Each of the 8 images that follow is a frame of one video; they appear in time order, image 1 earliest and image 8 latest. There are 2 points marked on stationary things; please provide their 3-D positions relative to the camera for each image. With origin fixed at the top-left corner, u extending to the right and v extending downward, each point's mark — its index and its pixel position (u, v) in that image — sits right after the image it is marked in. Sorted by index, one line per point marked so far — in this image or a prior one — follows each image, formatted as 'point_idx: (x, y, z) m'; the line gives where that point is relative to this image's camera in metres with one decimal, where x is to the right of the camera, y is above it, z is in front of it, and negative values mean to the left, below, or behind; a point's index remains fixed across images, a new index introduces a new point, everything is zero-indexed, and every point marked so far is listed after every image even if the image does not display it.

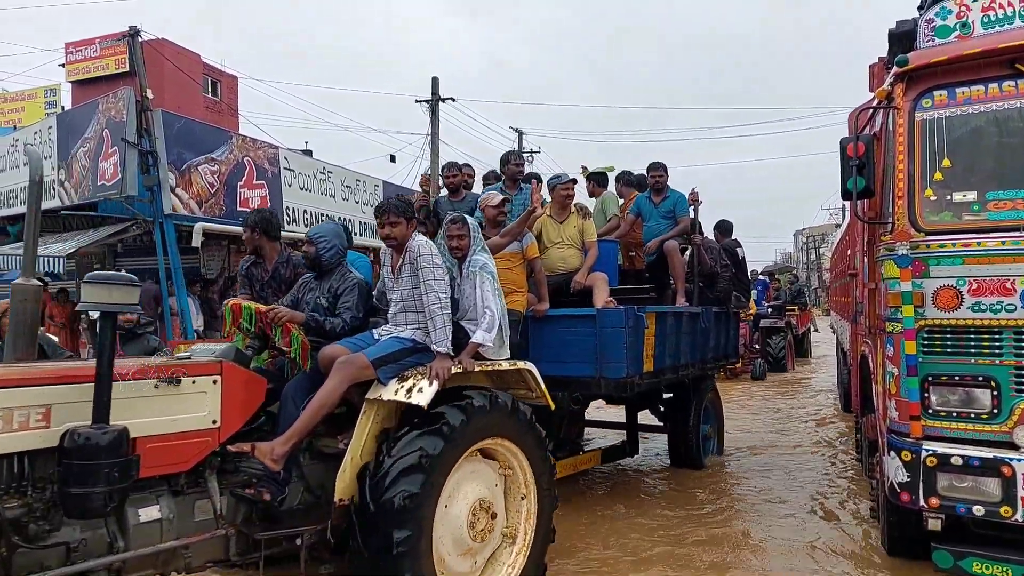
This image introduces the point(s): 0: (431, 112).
0: (-1.7, +4.1, +17.9) m
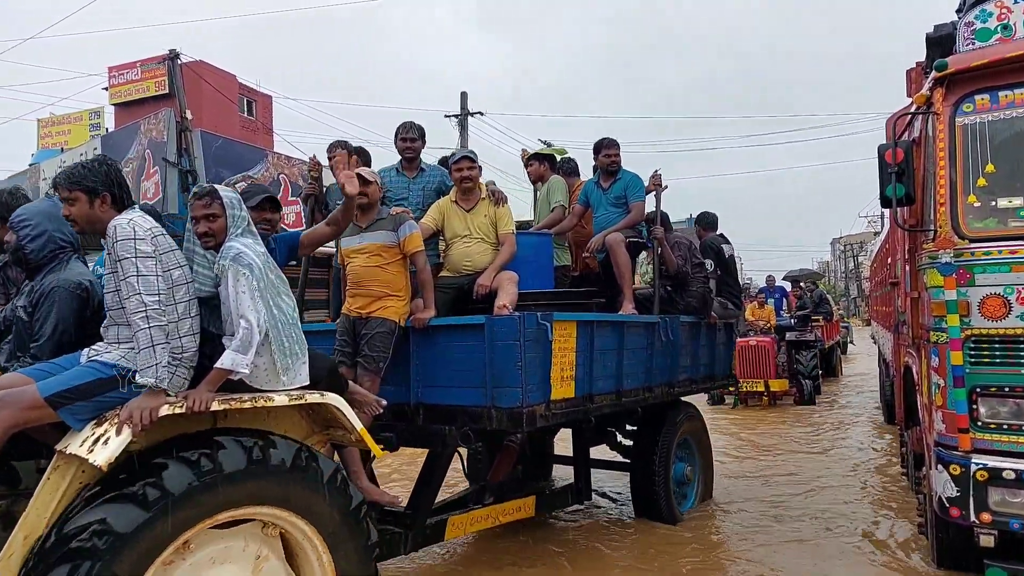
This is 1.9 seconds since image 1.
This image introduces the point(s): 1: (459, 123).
0: (-1.2, +3.8, +17.7) m
1: (-1.2, +3.8, +17.2) m
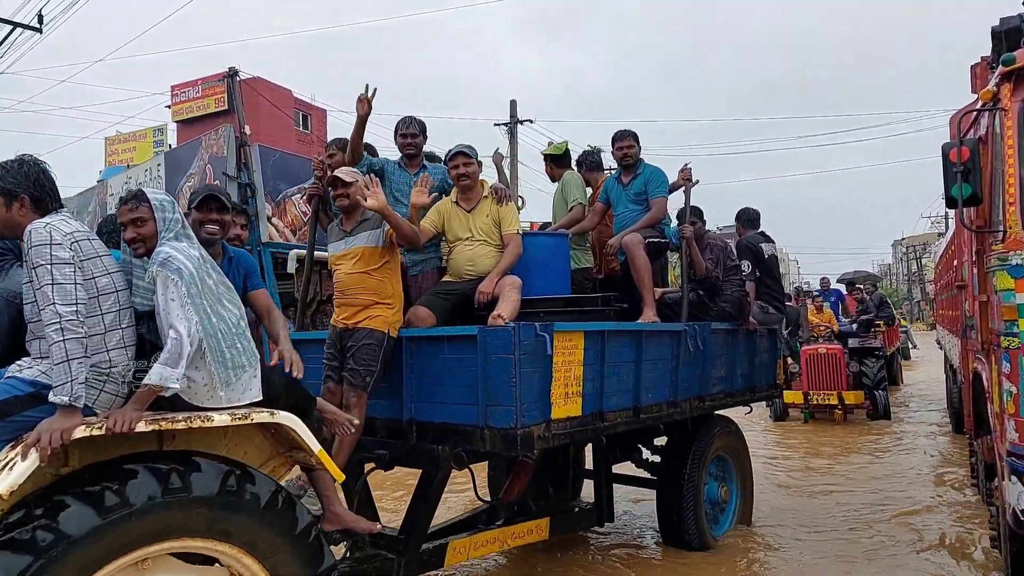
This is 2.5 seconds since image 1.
0: (-0.1, +3.6, +17.7) m
1: (-0.2, +3.6, +17.2) m
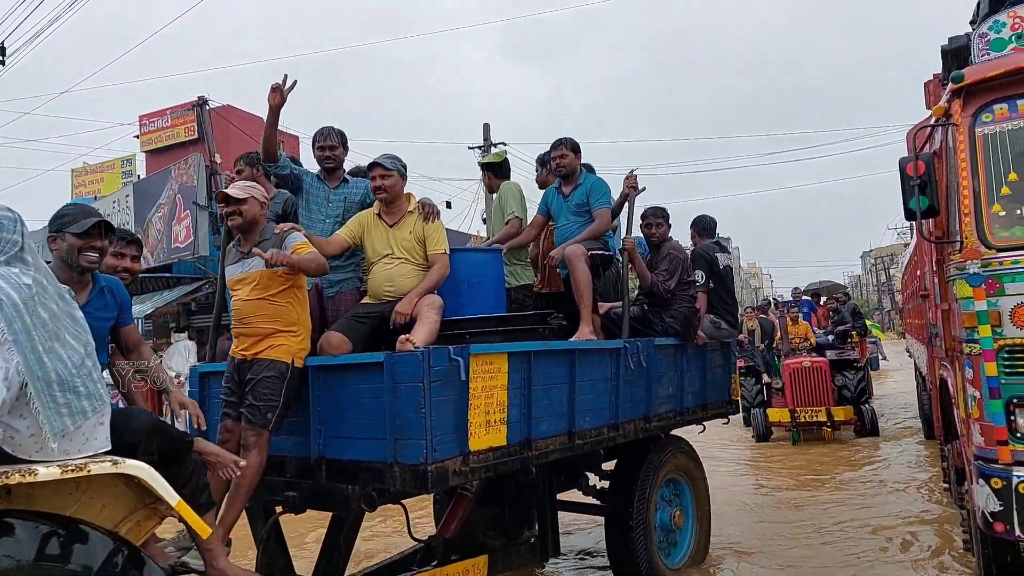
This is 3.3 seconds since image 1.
0: (+0.9, +3.0, +20.7) m
1: (+0.9, +3.0, +20.2) m
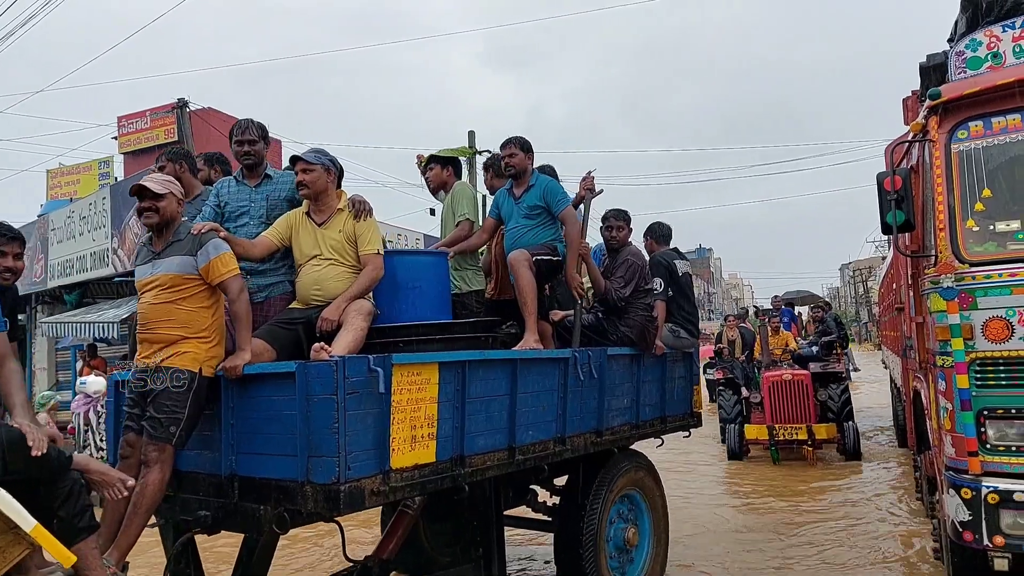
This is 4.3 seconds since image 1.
0: (-0.4, +2.8, +19.7) m
1: (-0.4, +2.8, +19.2) m
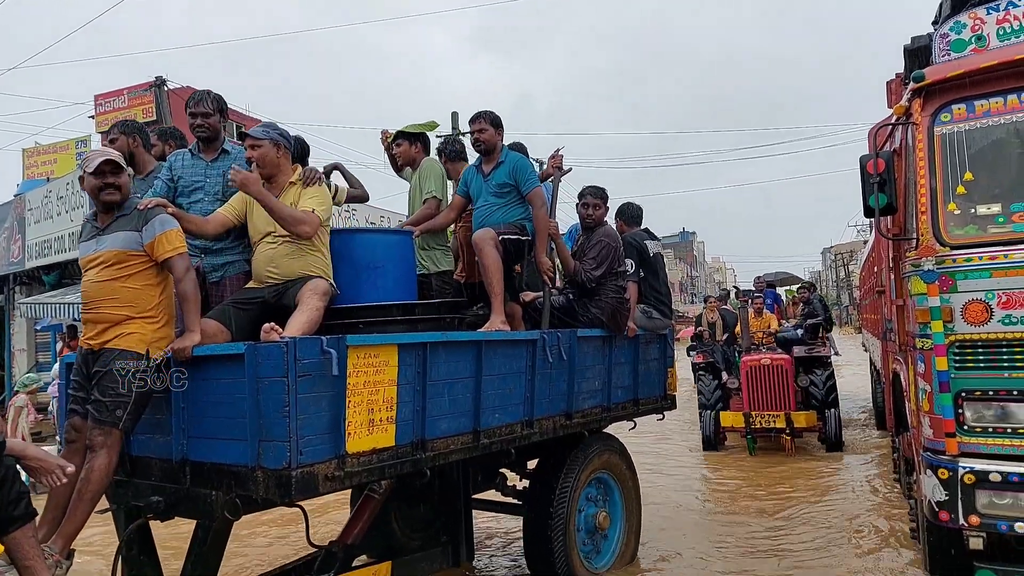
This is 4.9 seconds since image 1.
0: (-1.1, +3.3, +19.2) m
1: (-1.2, +3.3, +18.7) m
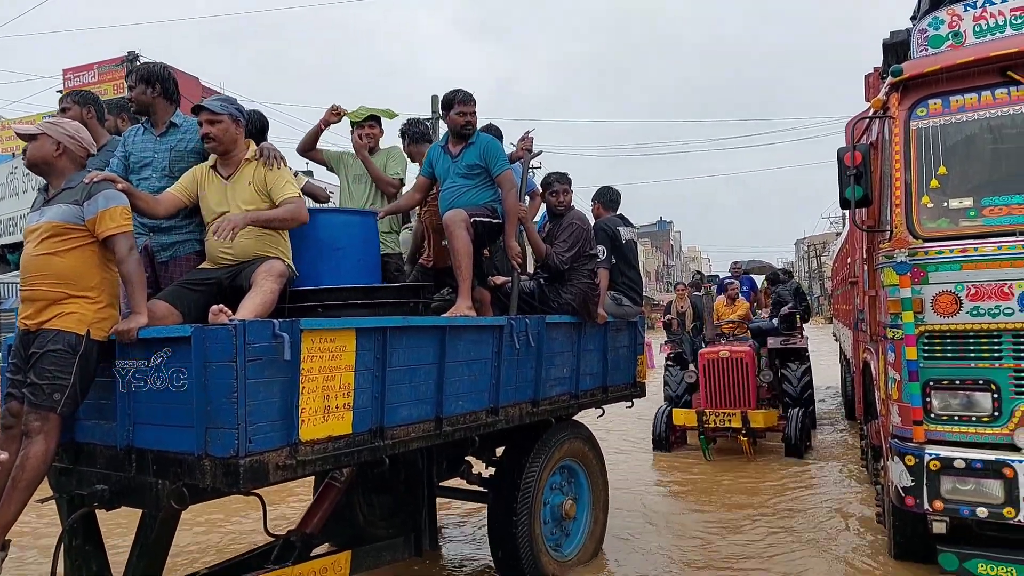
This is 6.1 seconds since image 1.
0: (-1.9, +3.7, +18.6) m
1: (-1.9, +3.7, +18.2) m
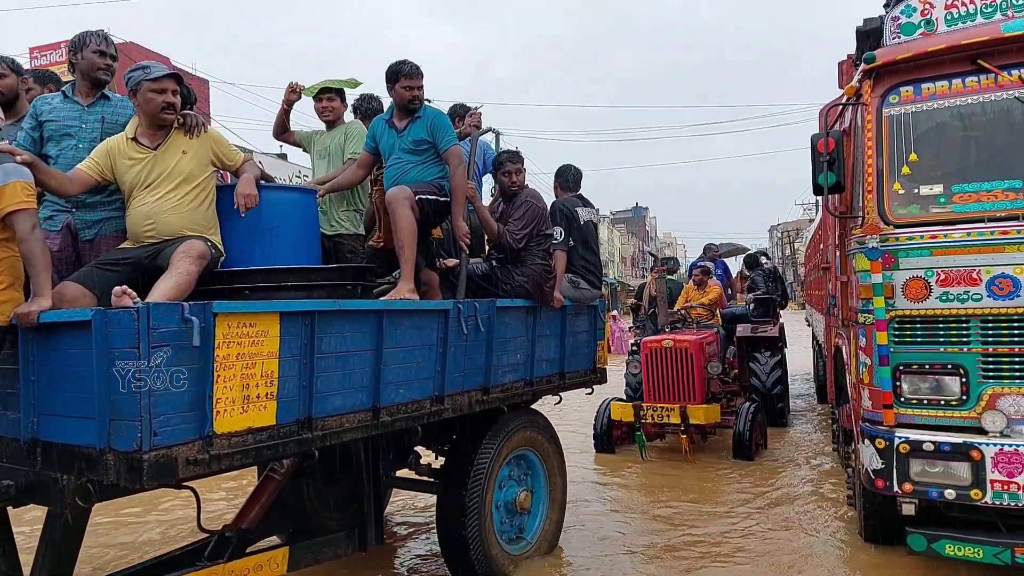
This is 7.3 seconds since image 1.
0: (-2.6, +4.1, +18.1) m
1: (-2.6, +4.0, +17.7) m
